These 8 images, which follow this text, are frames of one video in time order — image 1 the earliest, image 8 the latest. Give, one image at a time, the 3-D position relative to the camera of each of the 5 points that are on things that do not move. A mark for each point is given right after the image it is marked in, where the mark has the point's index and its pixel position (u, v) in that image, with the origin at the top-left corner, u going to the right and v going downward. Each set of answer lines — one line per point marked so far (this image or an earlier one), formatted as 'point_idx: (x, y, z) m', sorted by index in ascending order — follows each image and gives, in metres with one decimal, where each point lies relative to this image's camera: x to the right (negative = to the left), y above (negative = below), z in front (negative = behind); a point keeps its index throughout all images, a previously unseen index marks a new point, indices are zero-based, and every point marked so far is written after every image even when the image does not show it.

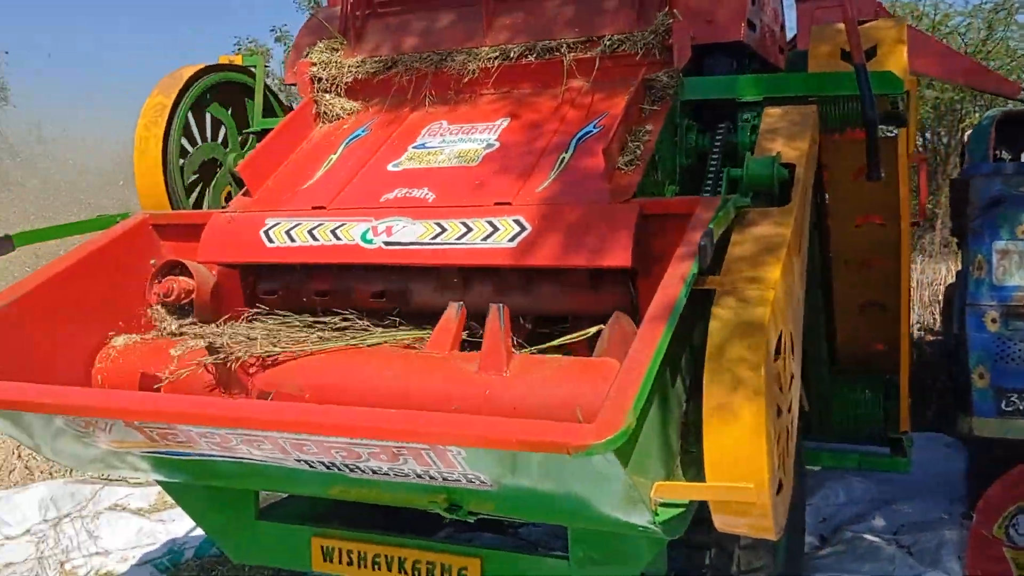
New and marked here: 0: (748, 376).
0: (+0.4, -0.2, +1.7) m
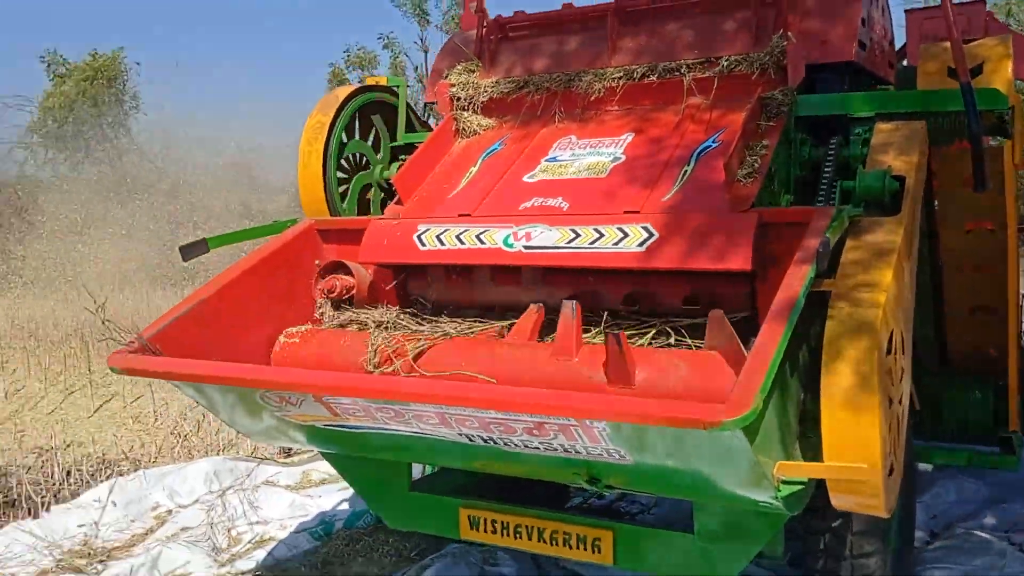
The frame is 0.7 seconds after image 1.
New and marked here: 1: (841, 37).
0: (+0.7, -0.2, +1.9) m
1: (+1.0, +0.8, +2.8) m
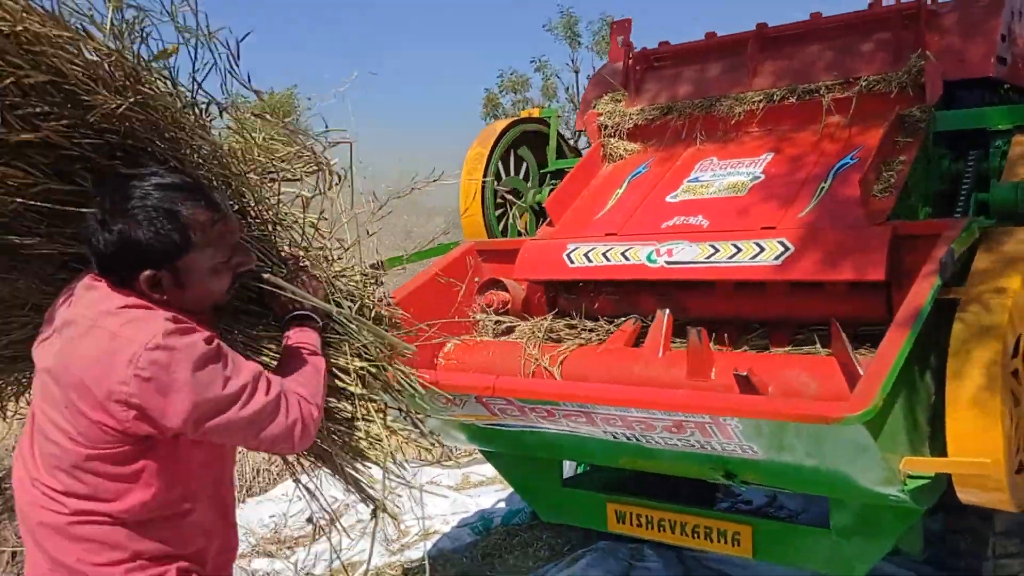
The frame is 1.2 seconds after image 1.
0: (+1.1, -0.2, +2.0) m
1: (+1.5, +0.8, +2.9) m
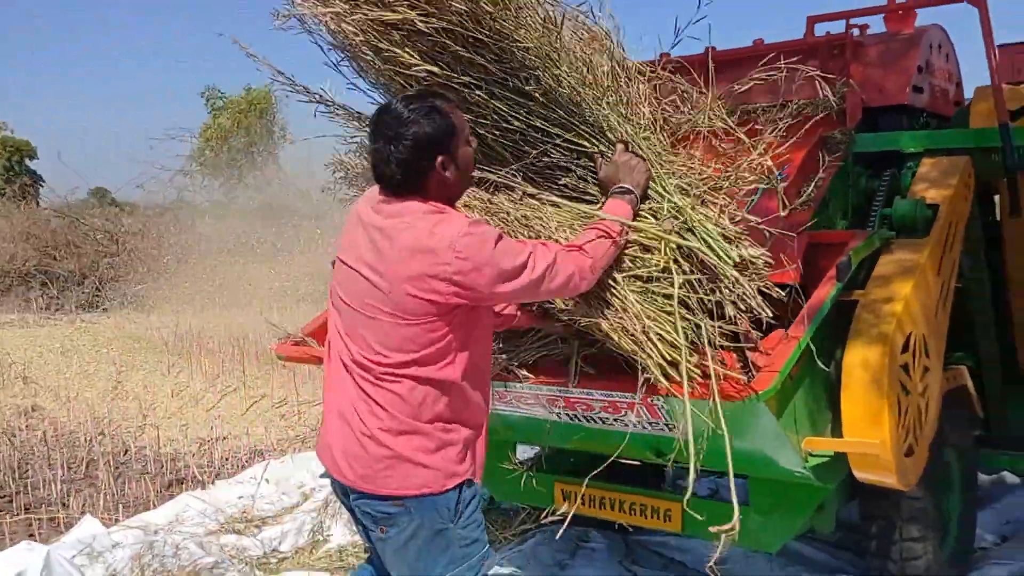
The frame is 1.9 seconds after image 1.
0: (+0.9, -0.2, +2.3) m
1: (+1.4, +0.7, +3.2) m
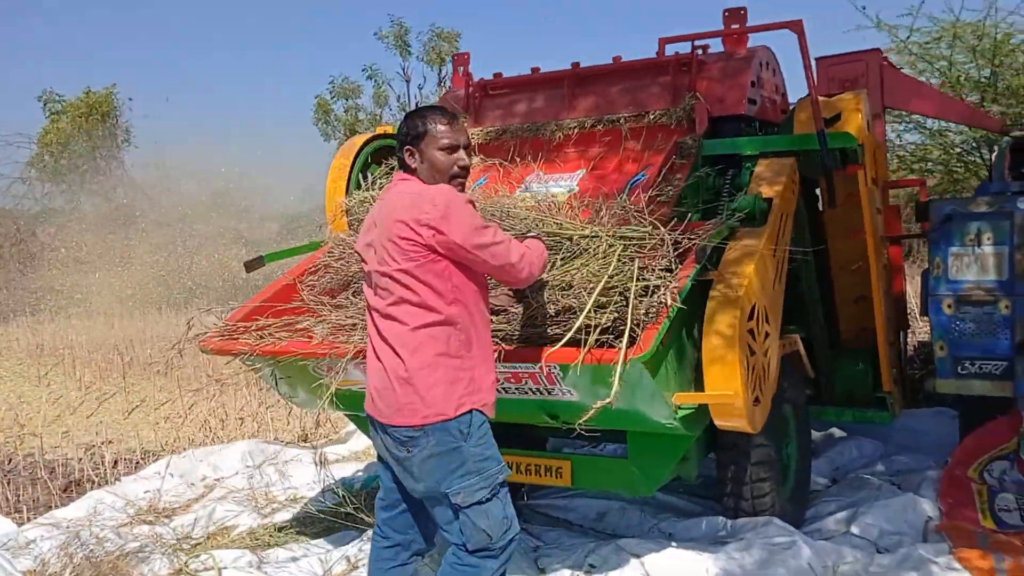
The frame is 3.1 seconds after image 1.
0: (+0.7, -0.1, +2.9) m
1: (+1.0, +0.8, +3.8) m
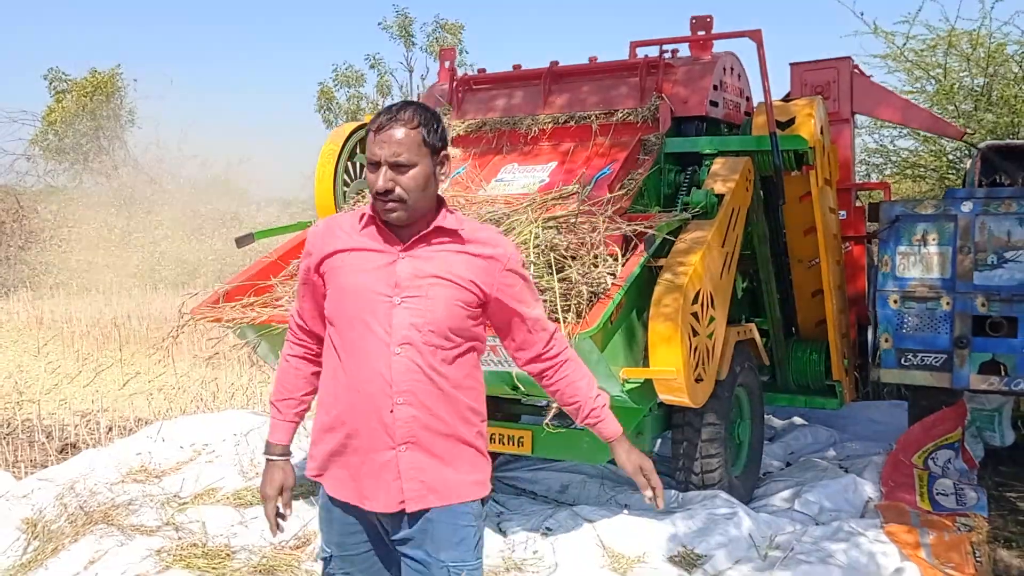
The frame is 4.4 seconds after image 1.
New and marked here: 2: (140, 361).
0: (+0.6, -0.1, +3.1) m
1: (+0.9, +0.9, +4.1) m
2: (-3.1, -0.6, +7.5) m
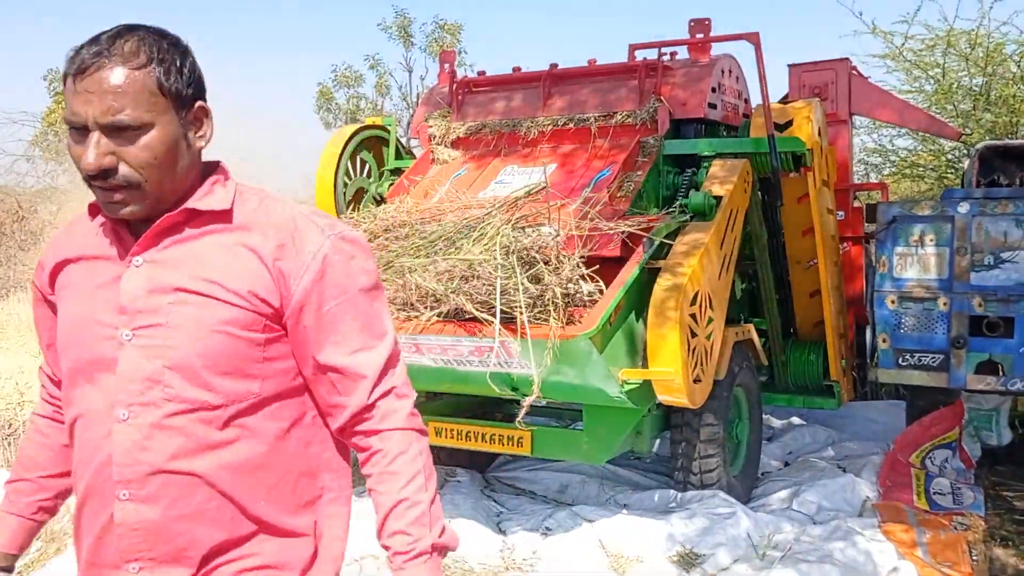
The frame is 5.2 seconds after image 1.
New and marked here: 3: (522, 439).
0: (+0.6, -0.1, +3.2) m
1: (+0.9, +0.9, +4.1) m
2: (-3.1, -0.6, +7.5) m
3: (0.0, -0.6, +3.8) m
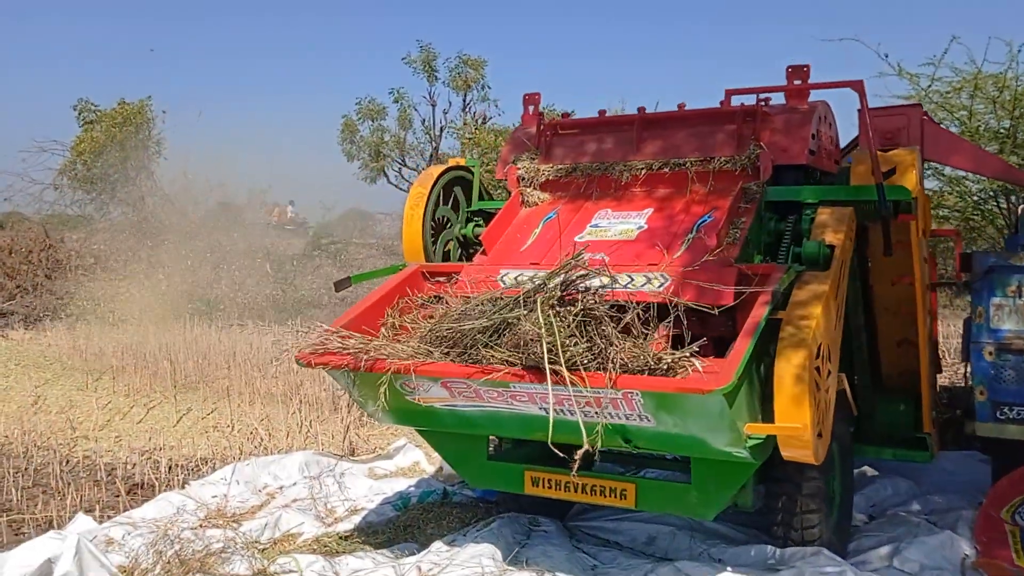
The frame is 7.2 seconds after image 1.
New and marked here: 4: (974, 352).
0: (+1.0, -0.3, +3.1) m
1: (+1.3, +0.6, +4.1) m
2: (-2.7, -0.9, +7.5) m
3: (+0.5, -0.8, +3.7) m
4: (+2.3, -0.3, +4.4) m
